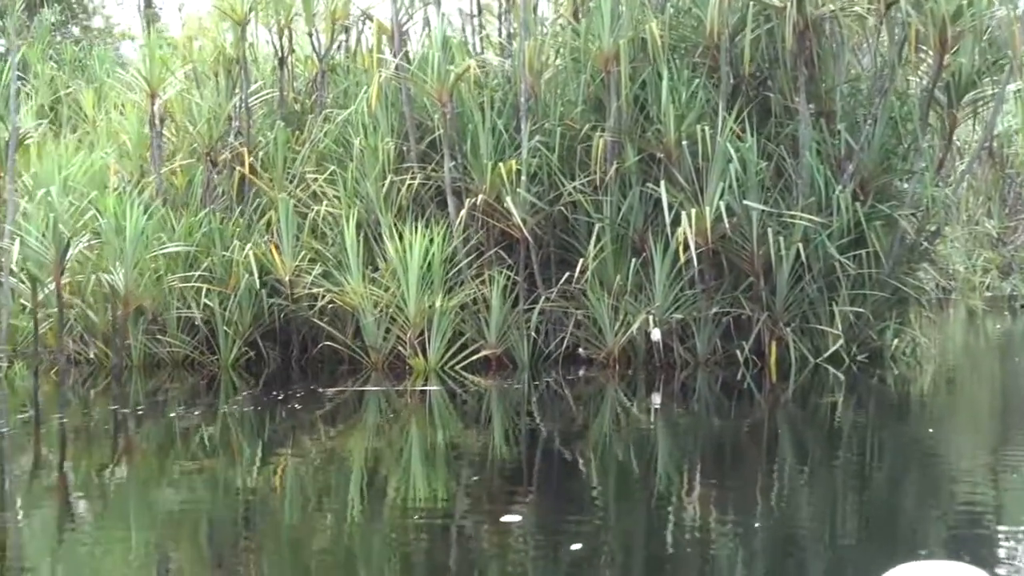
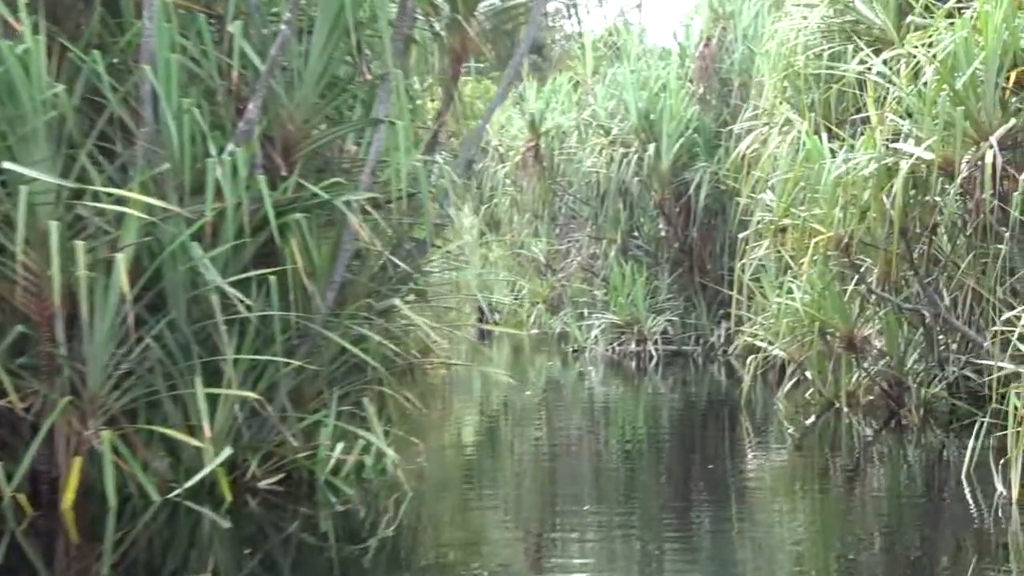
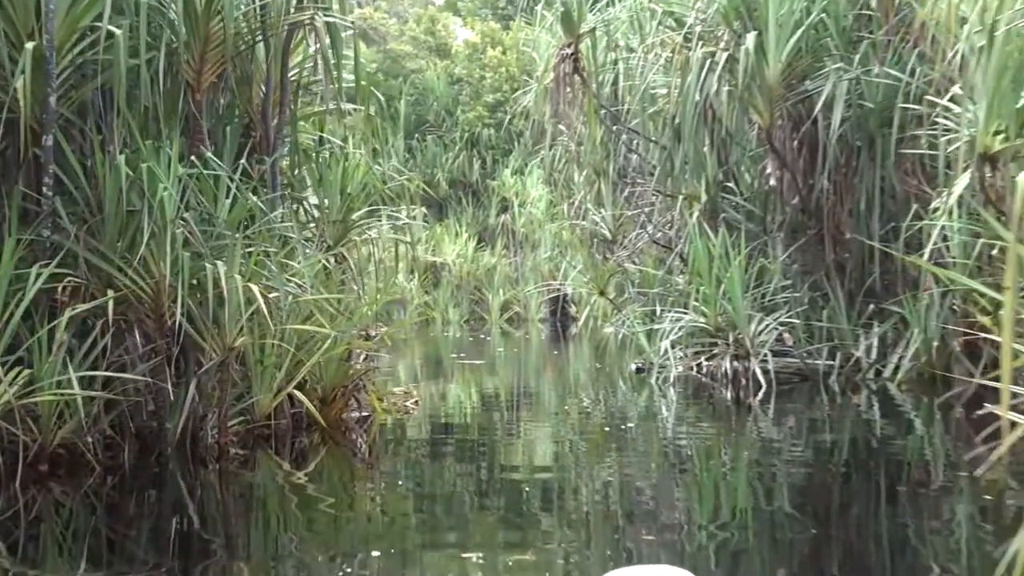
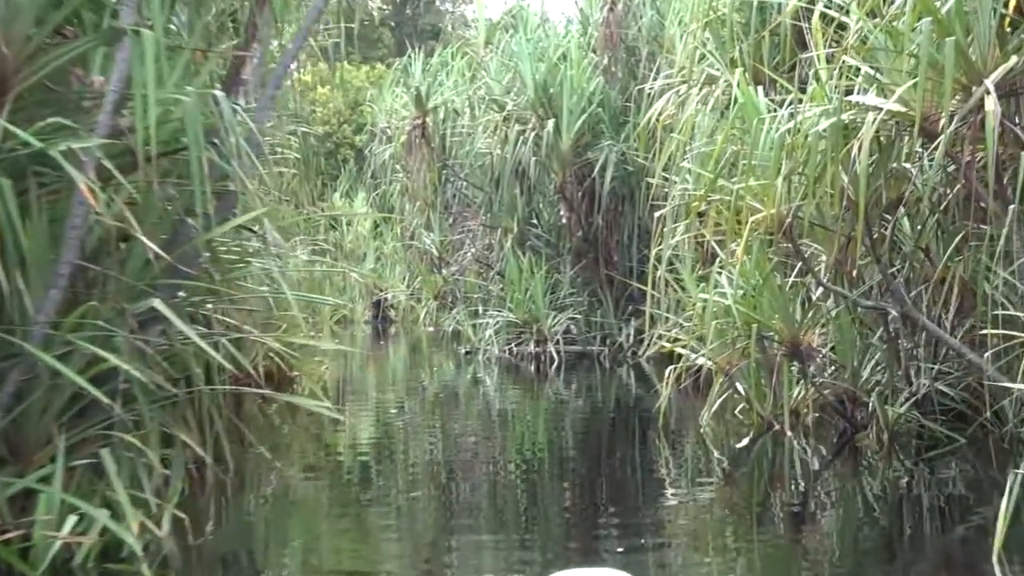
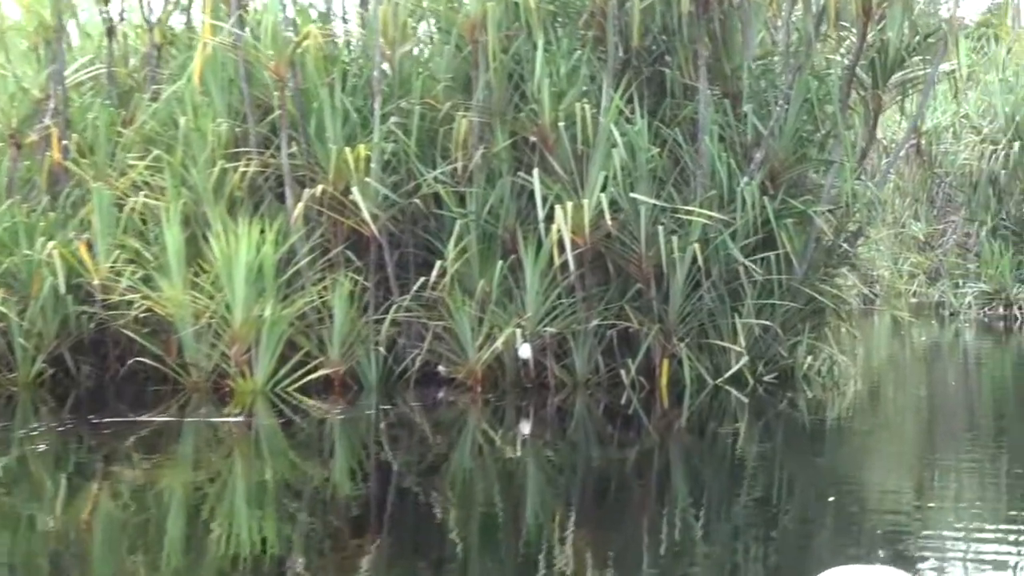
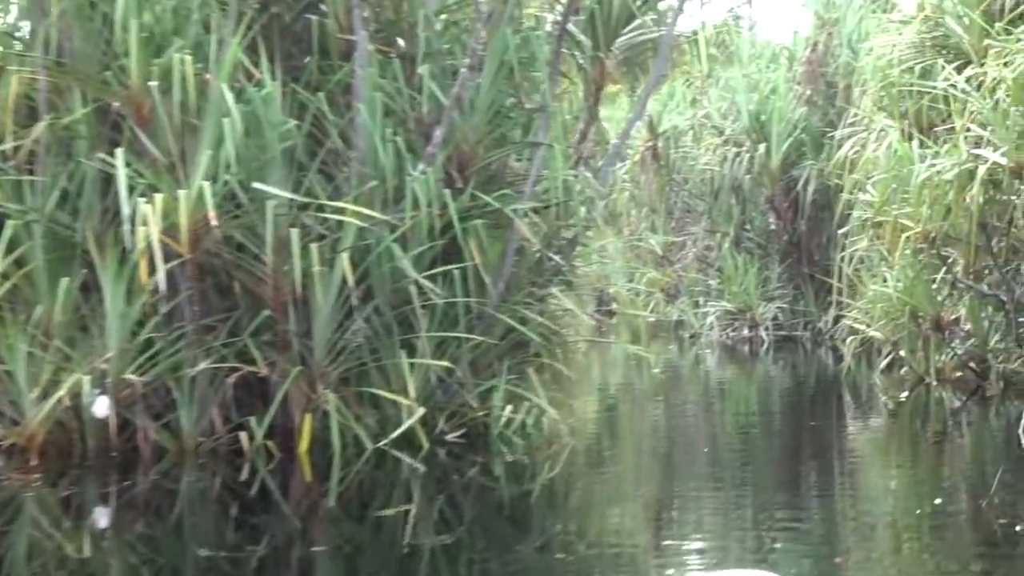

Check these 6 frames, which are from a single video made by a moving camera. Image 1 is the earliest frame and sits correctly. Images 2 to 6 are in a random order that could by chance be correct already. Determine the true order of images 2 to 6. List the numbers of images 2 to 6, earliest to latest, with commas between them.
5, 6, 2, 4, 3
